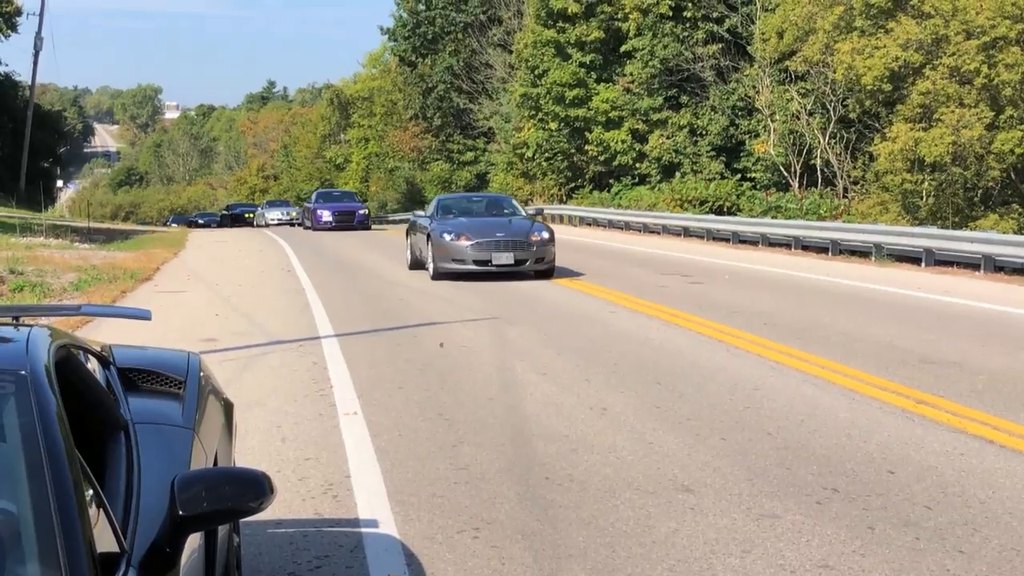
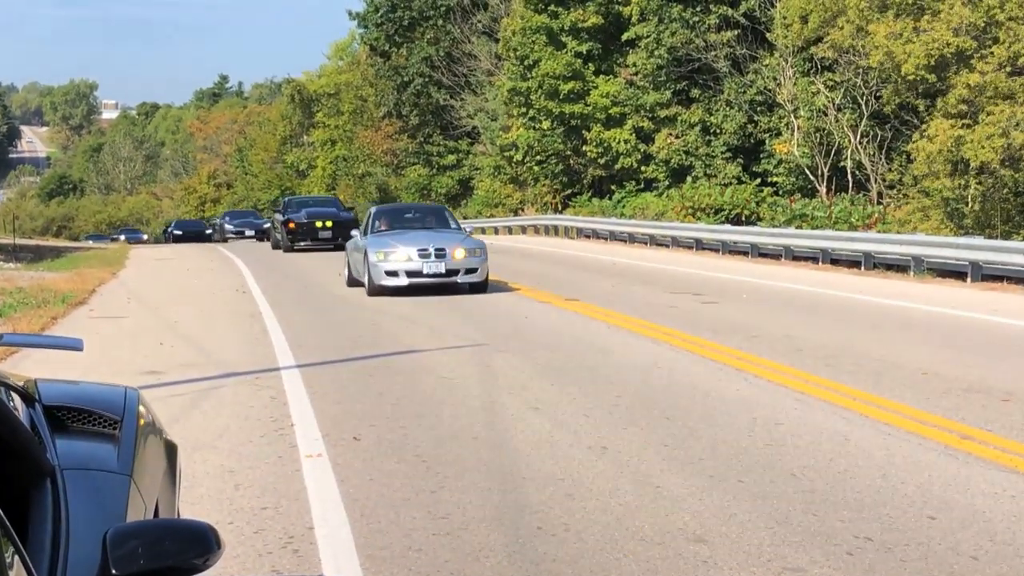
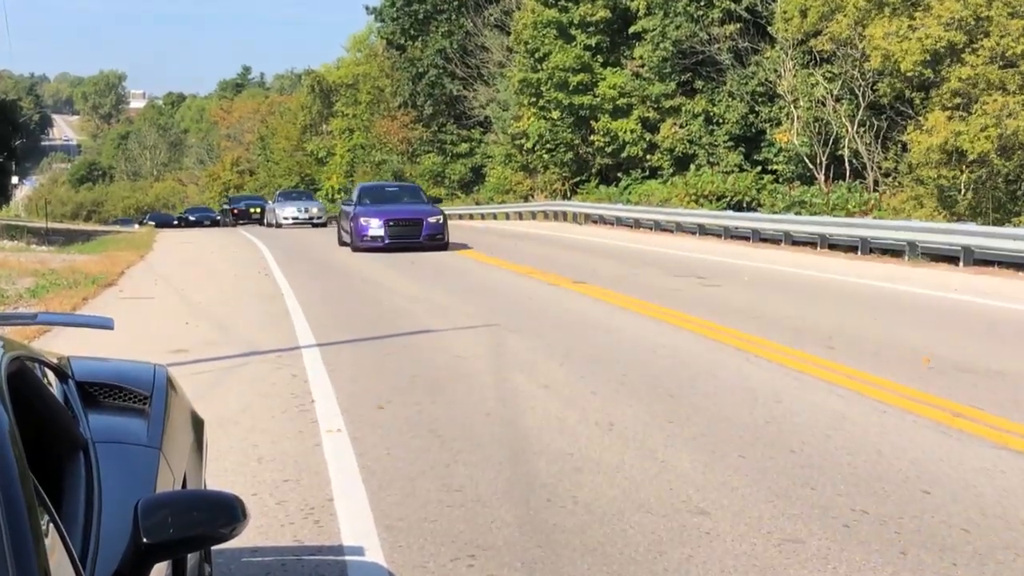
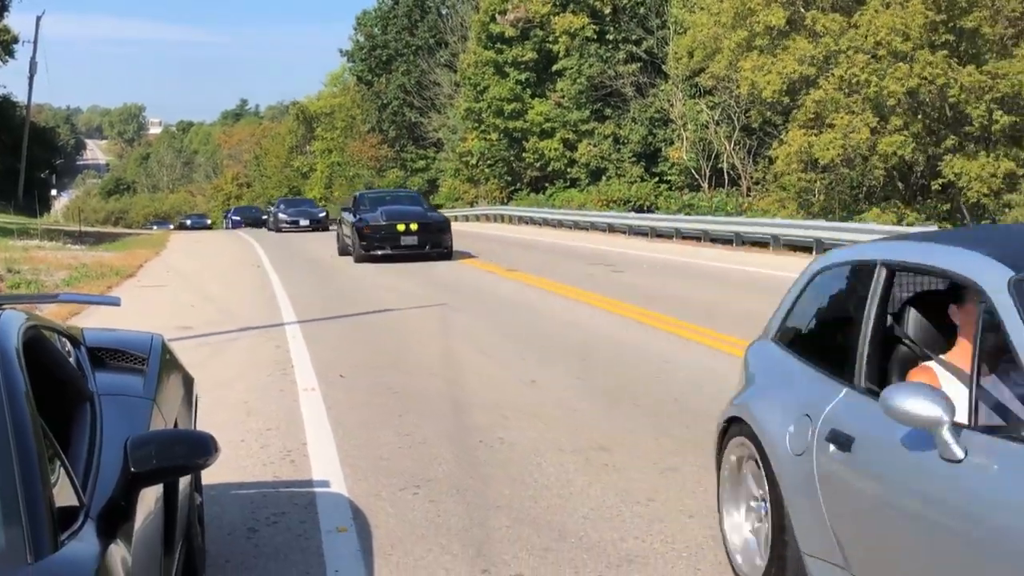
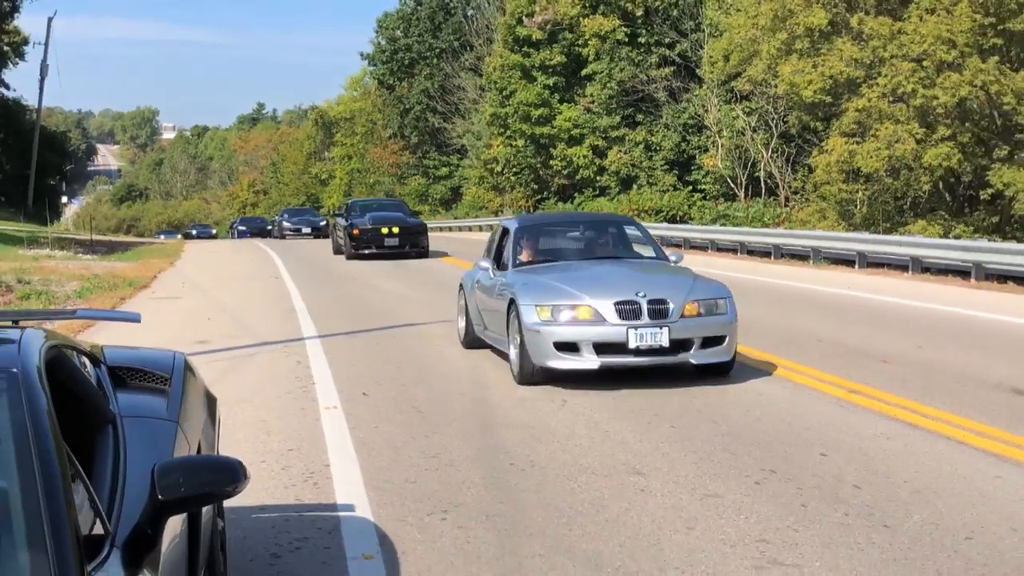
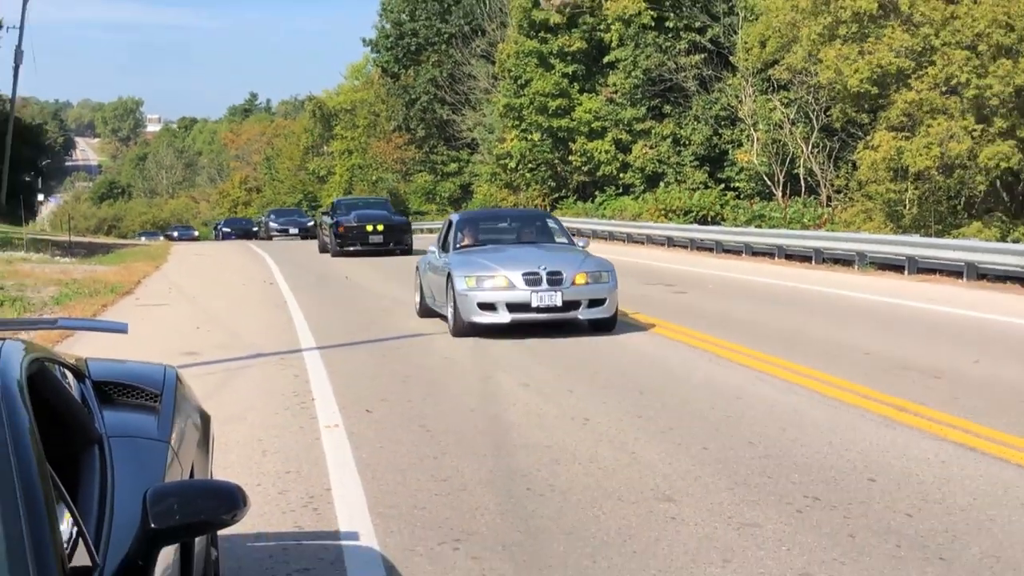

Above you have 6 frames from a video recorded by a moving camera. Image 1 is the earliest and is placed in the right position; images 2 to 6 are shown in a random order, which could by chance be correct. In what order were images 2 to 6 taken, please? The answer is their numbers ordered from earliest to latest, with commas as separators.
3, 2, 6, 5, 4
